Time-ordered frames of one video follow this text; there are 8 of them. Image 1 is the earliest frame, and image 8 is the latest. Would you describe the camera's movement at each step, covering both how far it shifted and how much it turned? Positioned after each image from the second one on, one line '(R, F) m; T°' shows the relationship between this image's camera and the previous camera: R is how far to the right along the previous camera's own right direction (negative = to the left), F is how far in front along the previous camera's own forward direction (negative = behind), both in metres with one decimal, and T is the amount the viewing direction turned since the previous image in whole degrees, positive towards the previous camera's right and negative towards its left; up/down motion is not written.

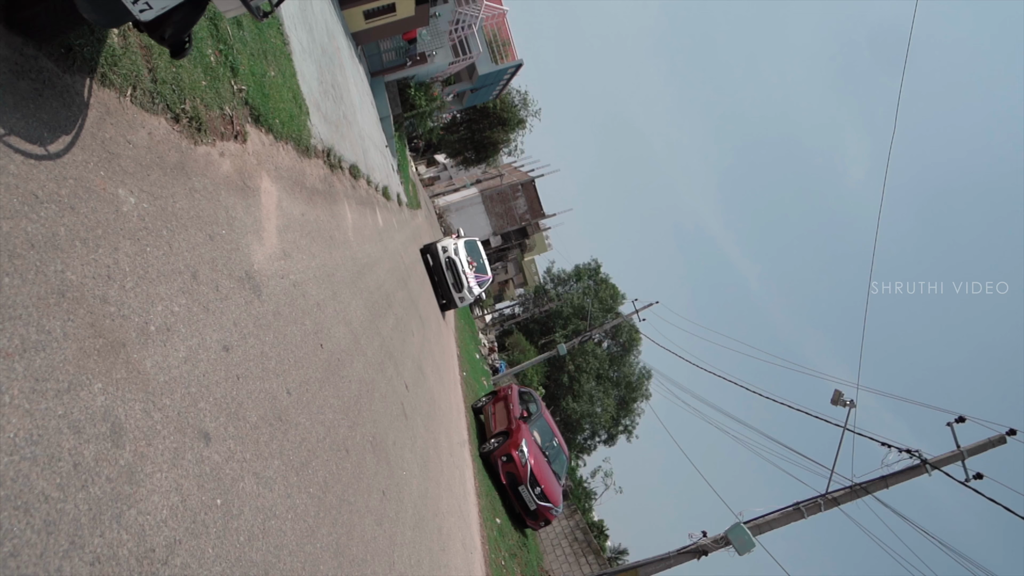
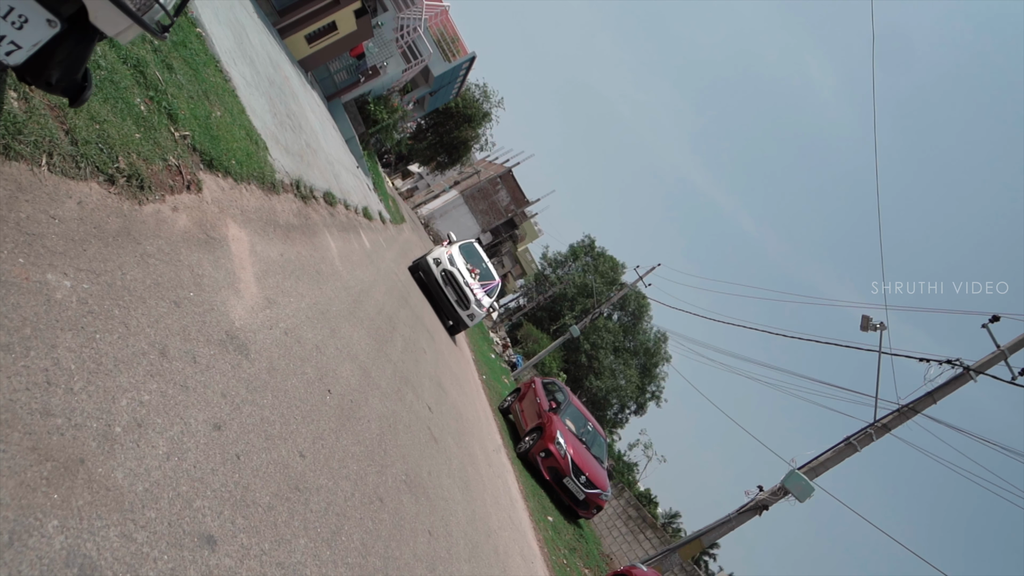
(-0.1, +0.5) m; 0°
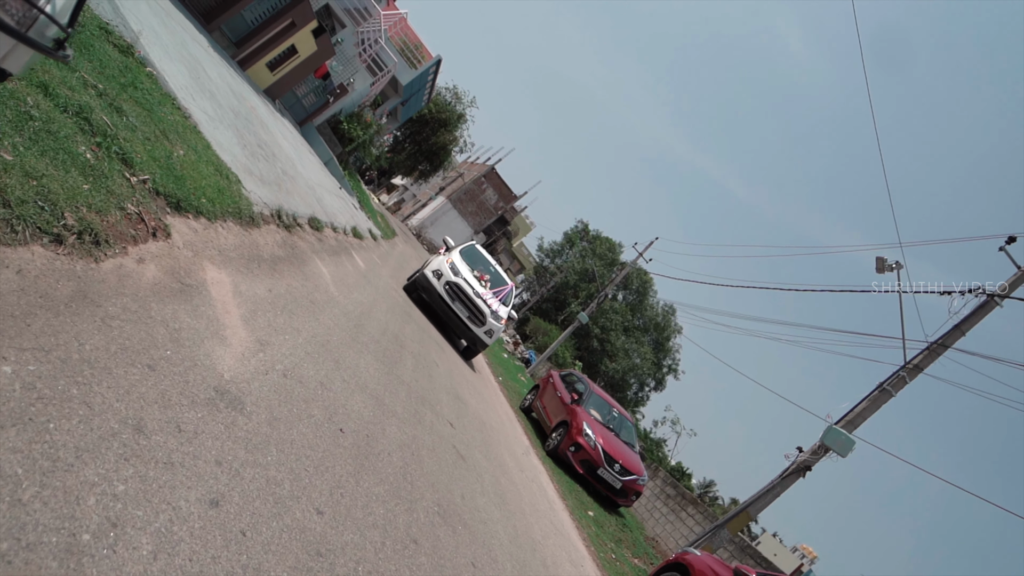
(0.0, +0.4) m; 0°
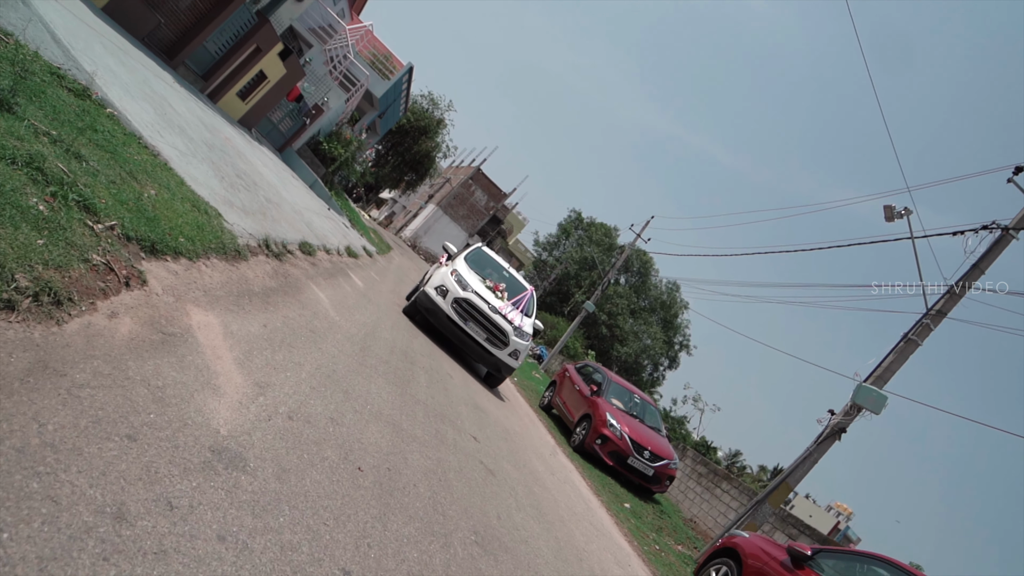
(-0.1, +0.4) m; 0°
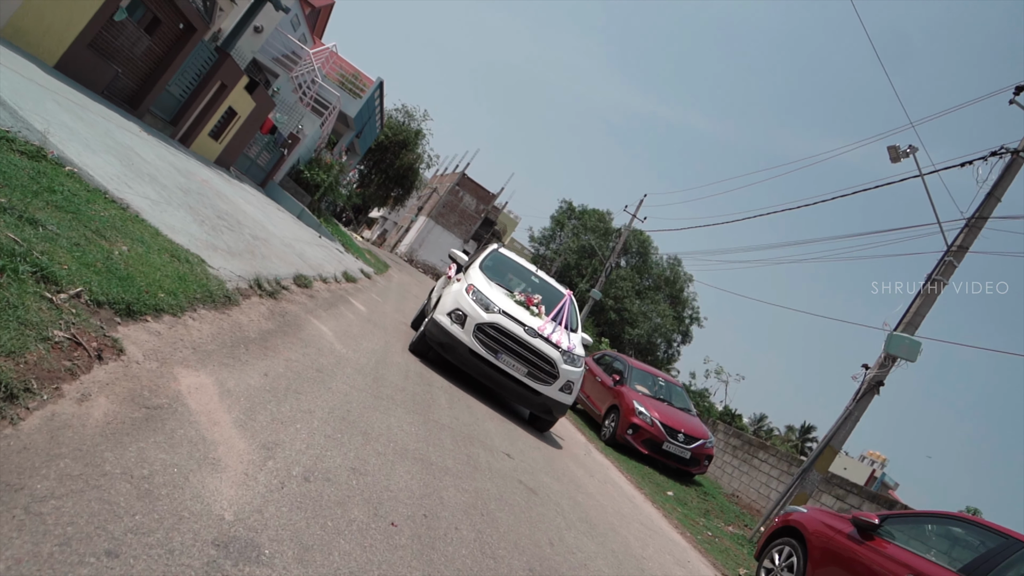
(-0.1, +0.5) m; 0°
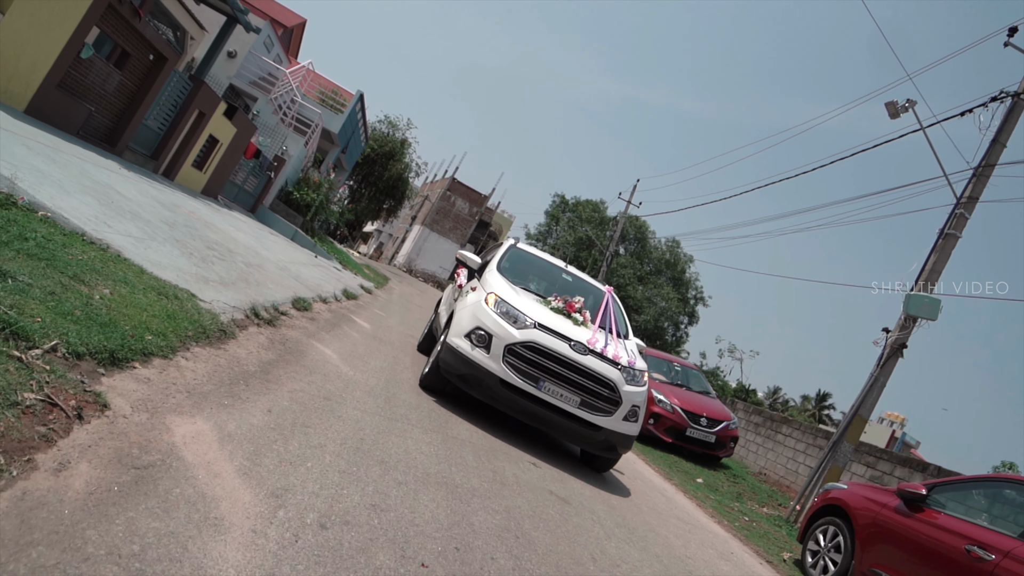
(-0.1, +0.4) m; 0°
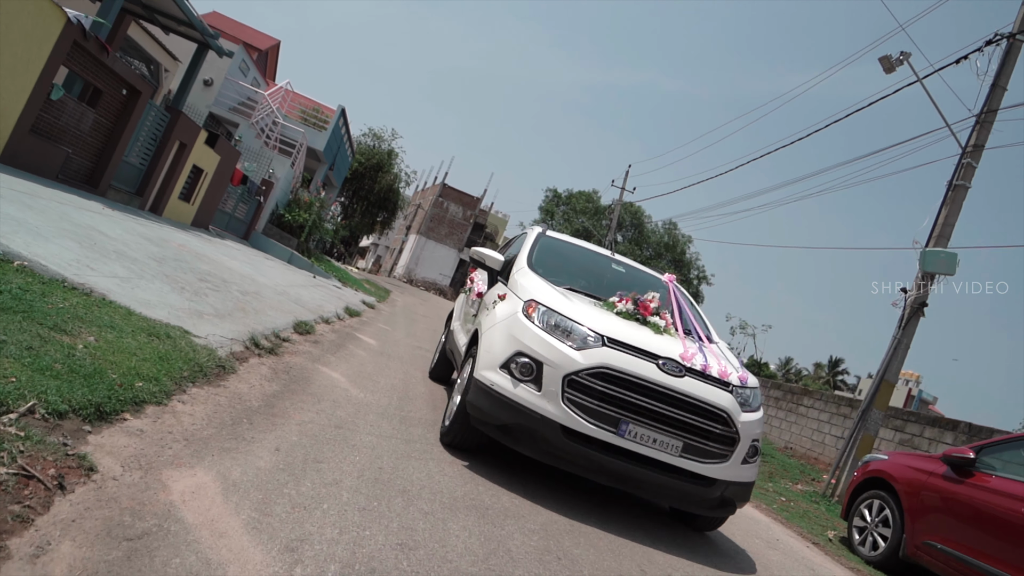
(-0.1, +0.4) m; 0°
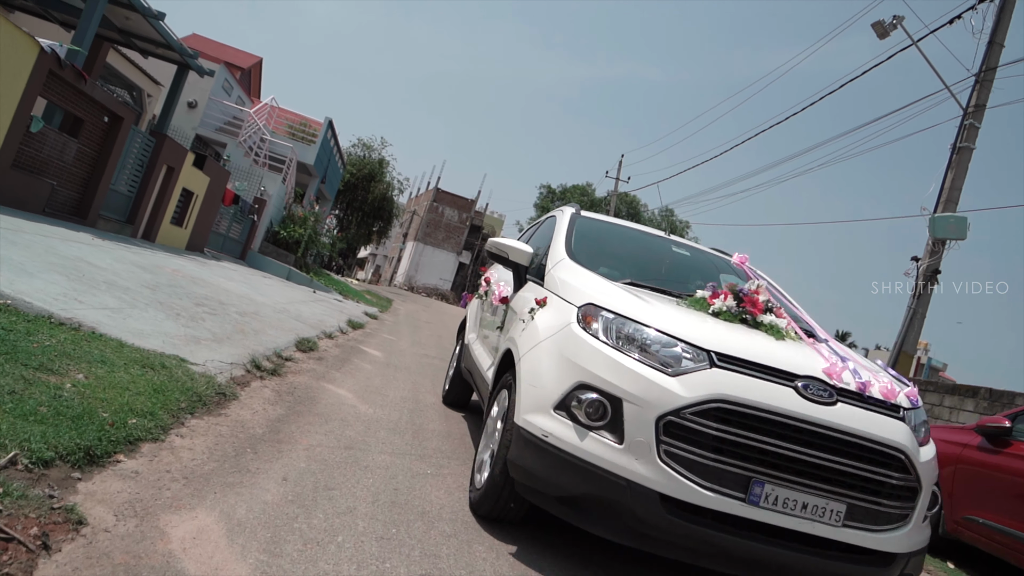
(0.0, +0.3) m; 0°
